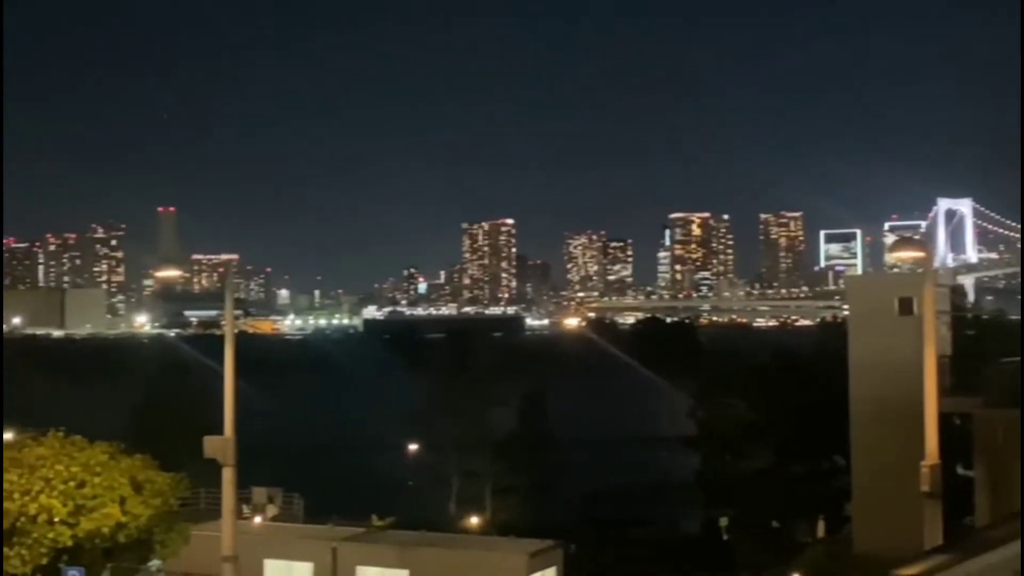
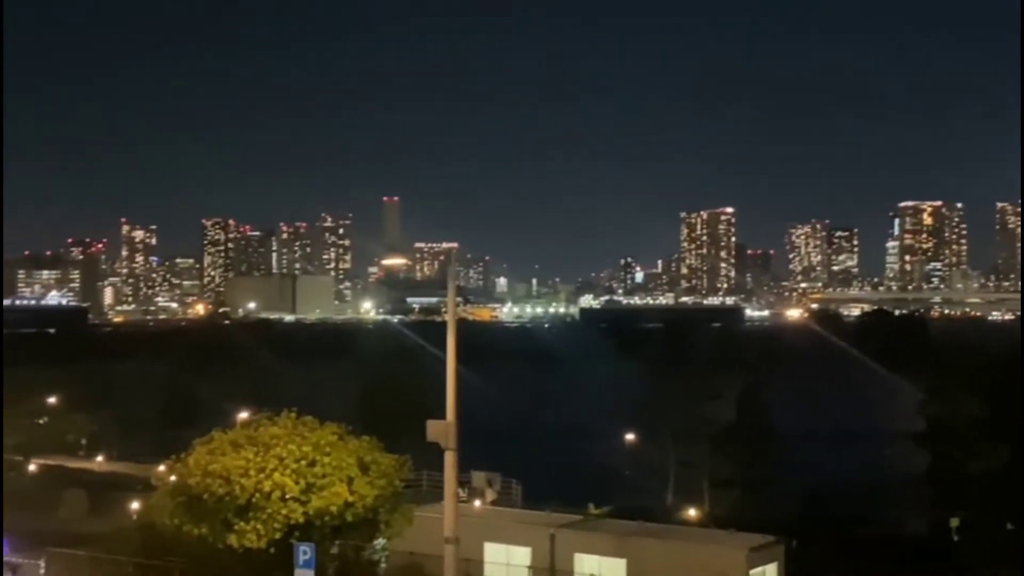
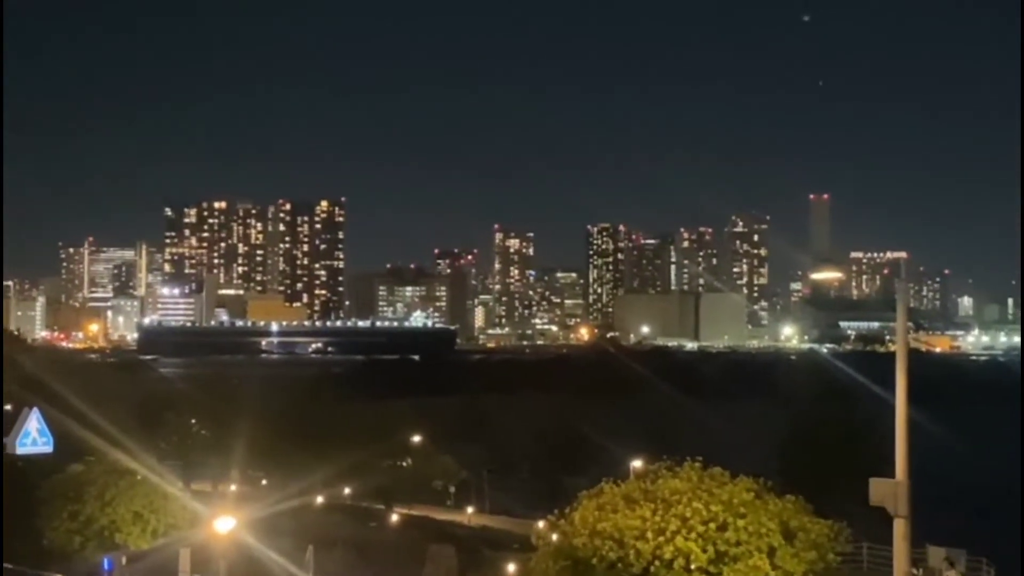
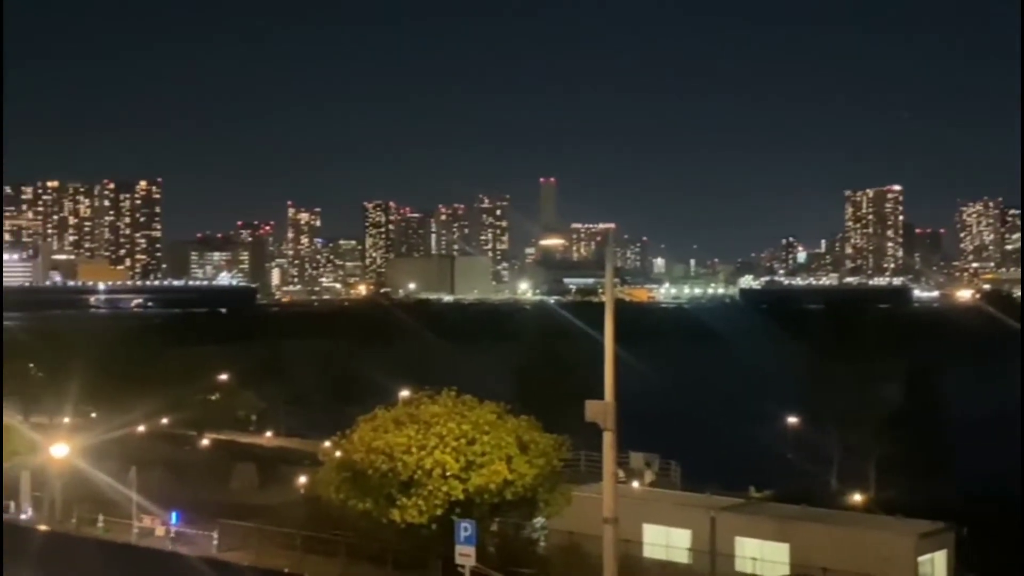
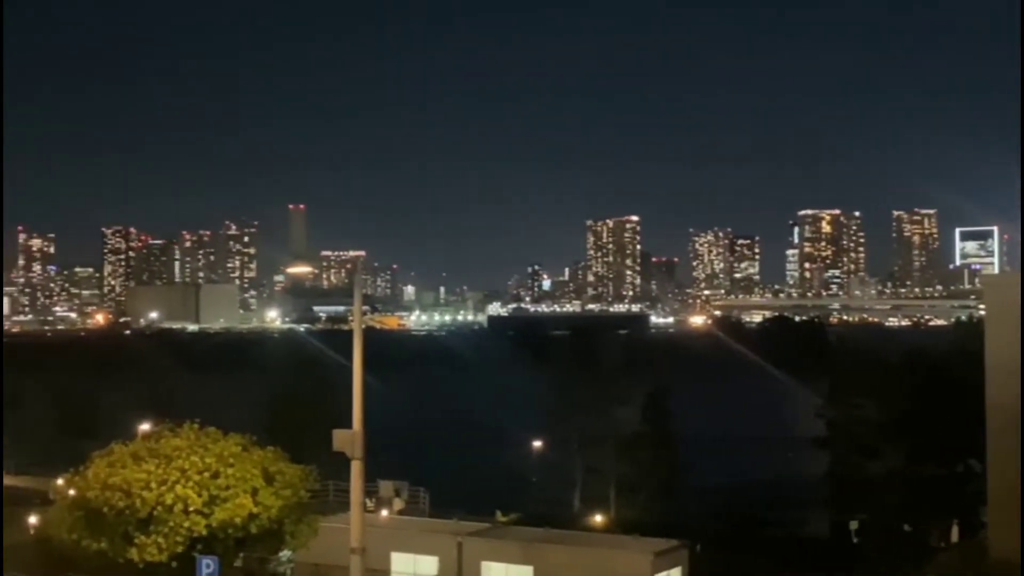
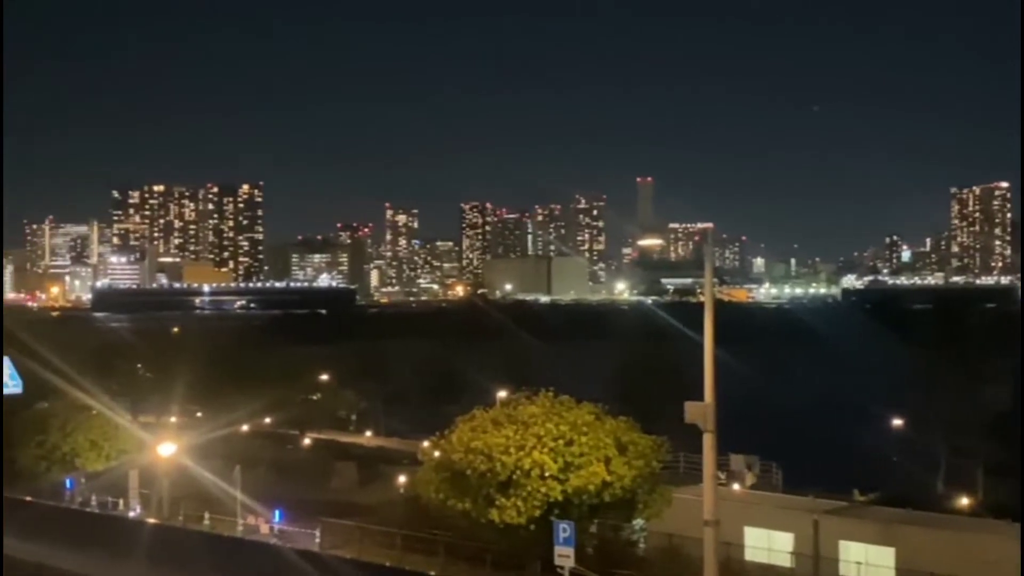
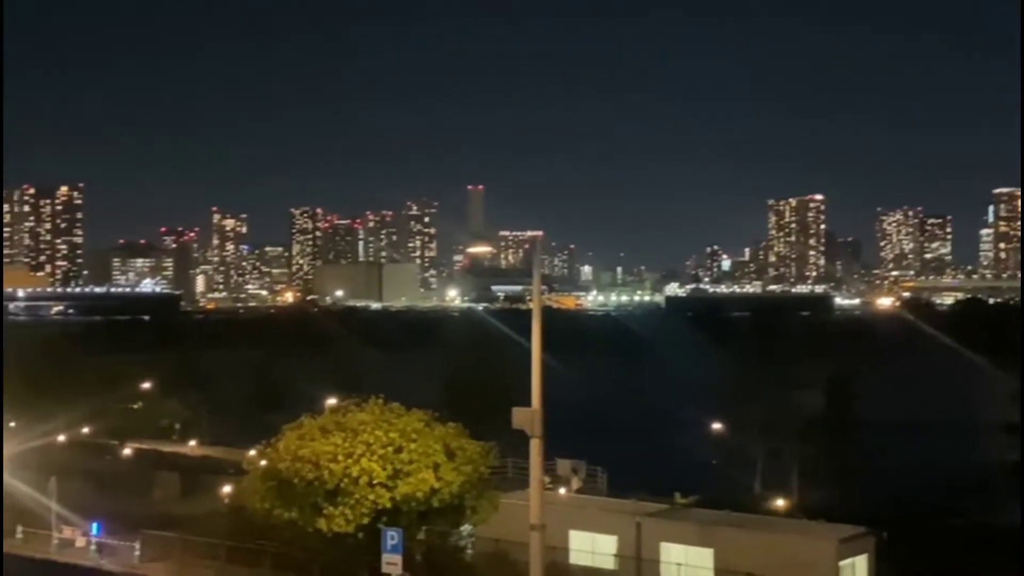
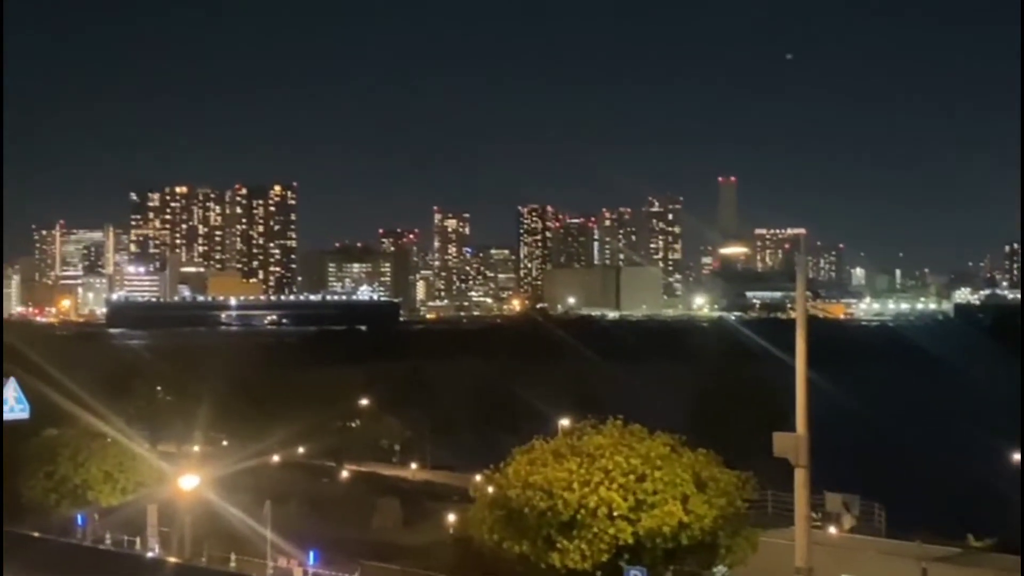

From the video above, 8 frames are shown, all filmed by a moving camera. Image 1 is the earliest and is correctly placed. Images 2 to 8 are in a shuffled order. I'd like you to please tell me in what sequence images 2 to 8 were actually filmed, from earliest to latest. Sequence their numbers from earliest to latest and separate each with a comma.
5, 2, 7, 4, 6, 8, 3
